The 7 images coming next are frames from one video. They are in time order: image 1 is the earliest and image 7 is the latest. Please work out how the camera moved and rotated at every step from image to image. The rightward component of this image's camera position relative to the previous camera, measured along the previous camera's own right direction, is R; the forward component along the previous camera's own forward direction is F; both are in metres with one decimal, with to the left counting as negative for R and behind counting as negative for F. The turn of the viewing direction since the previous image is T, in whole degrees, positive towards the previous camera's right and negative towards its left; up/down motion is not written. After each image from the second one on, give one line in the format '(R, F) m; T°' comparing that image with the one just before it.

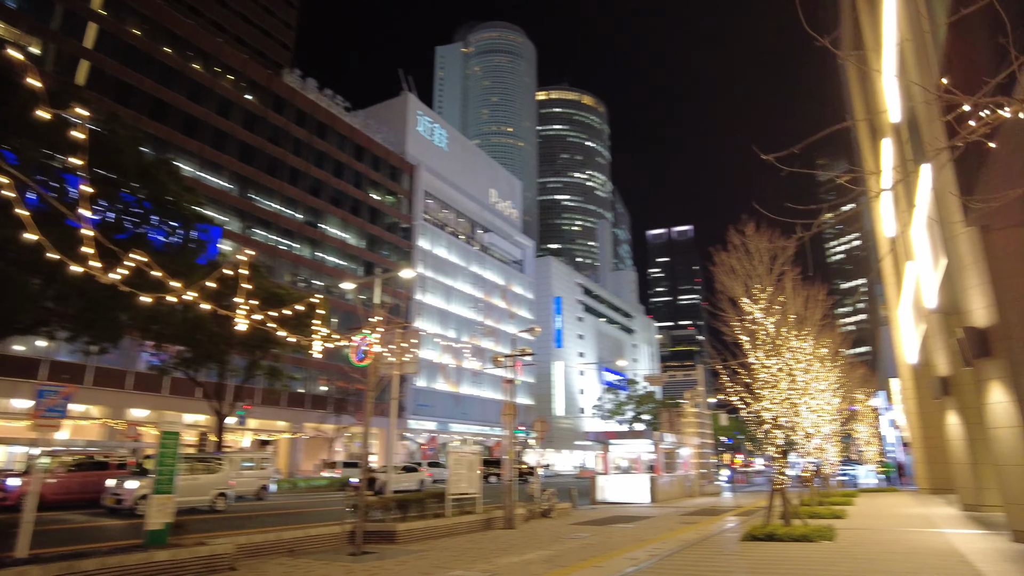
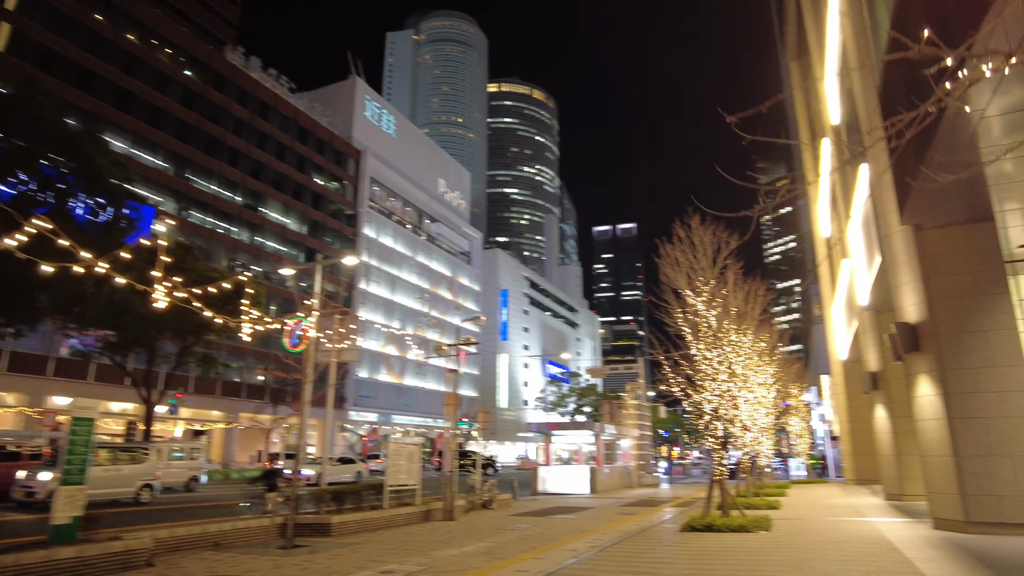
(0.0, +0.3) m; +5°
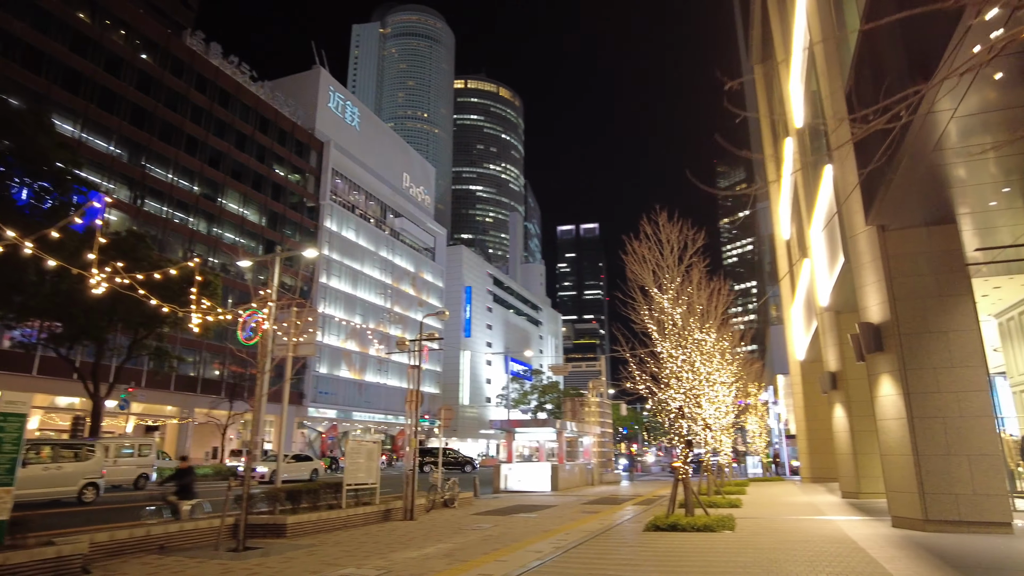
(0.0, +0.3) m; +3°
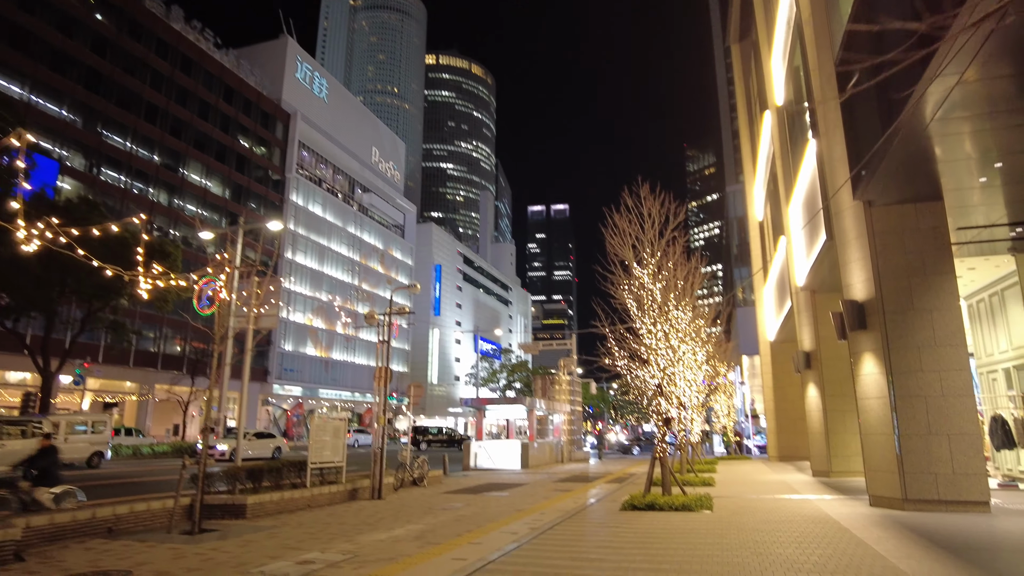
(-0.1, +0.5) m; +3°
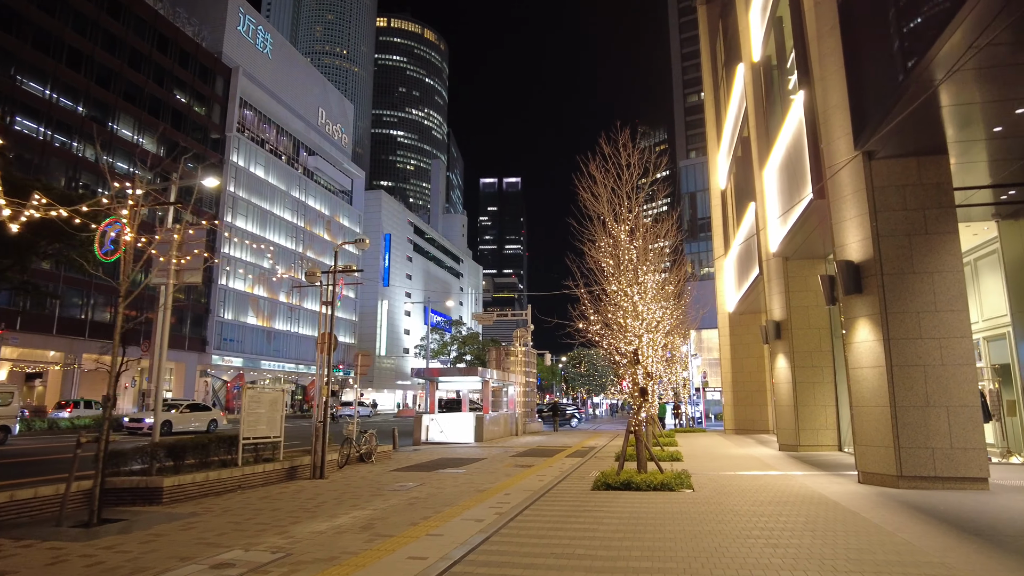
(-0.2, +1.3) m; +4°
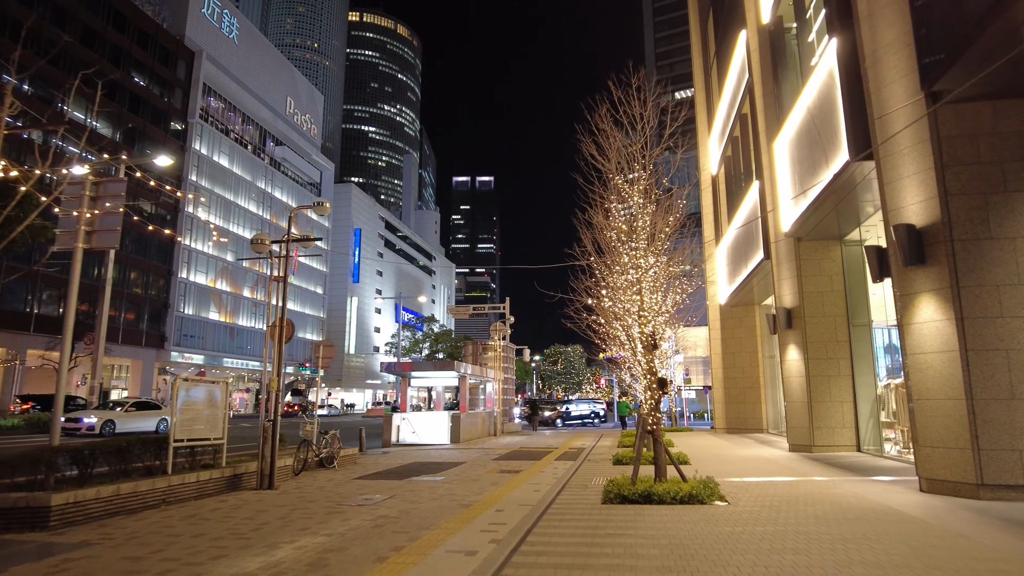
(-0.3, +1.9) m; +2°
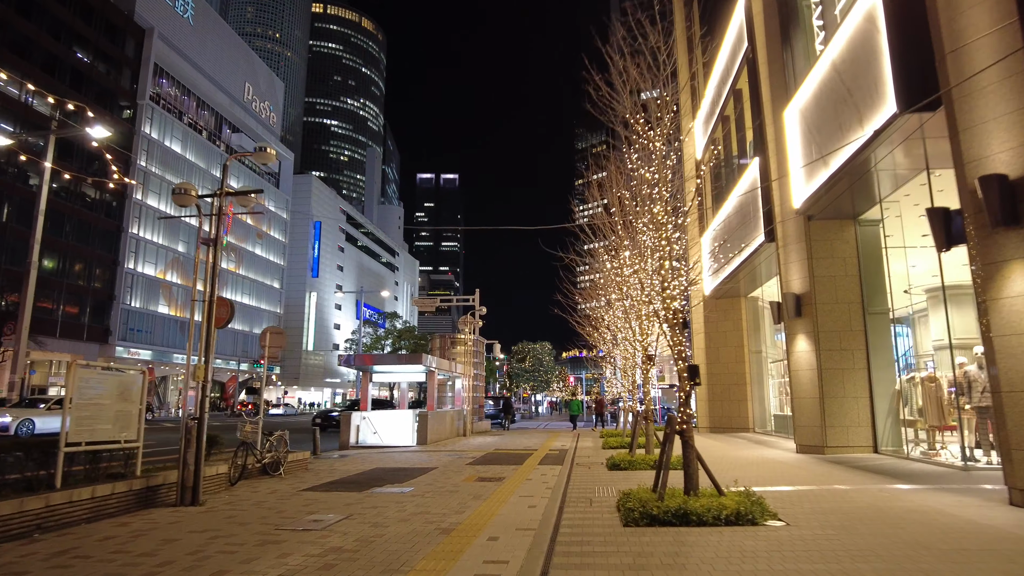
(-0.3, +1.9) m; +3°
